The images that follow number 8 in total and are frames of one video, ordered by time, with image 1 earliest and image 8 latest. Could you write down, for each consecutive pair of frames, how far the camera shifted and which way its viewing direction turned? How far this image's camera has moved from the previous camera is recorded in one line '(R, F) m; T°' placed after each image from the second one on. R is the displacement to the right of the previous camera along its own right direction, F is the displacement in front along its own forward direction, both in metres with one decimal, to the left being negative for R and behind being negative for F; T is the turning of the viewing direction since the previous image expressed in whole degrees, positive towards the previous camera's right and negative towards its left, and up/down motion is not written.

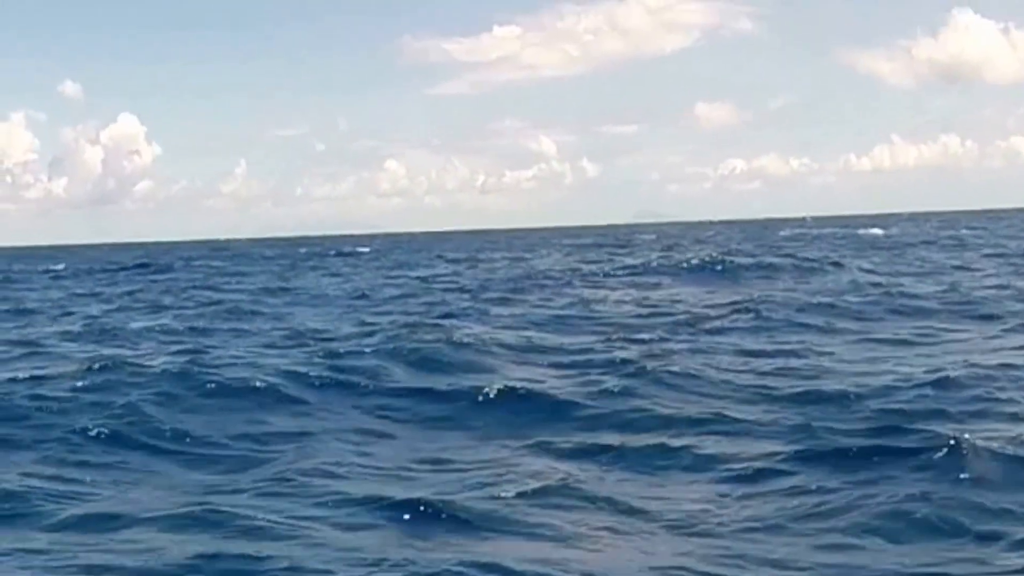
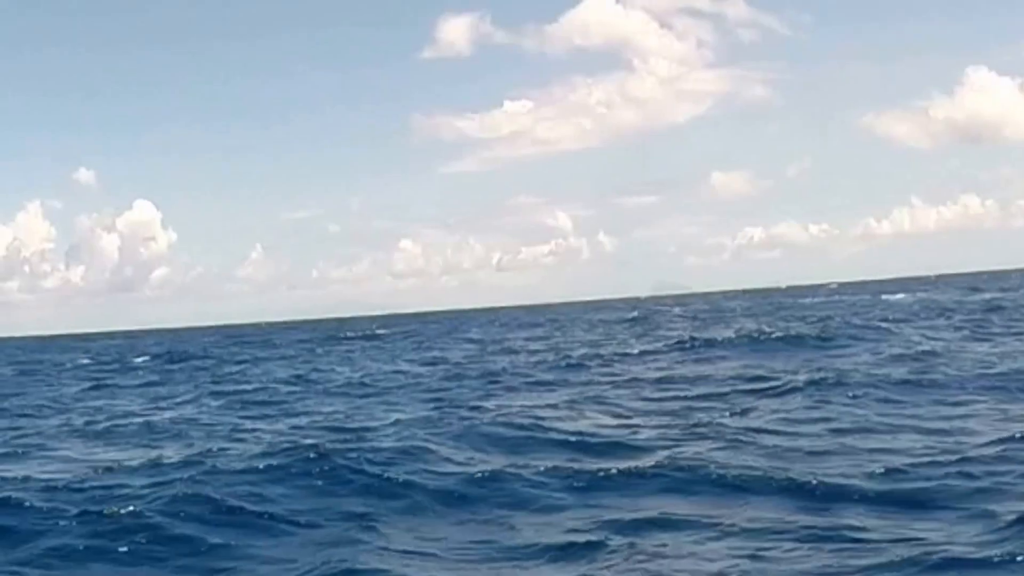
(-2.8, +5.8) m; -1°
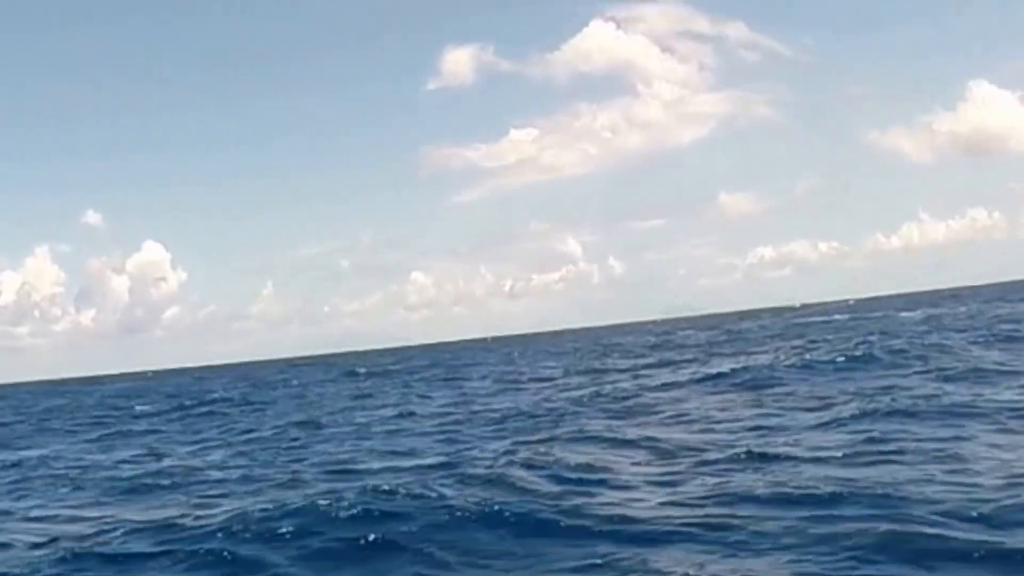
(-3.9, +1.8) m; 0°
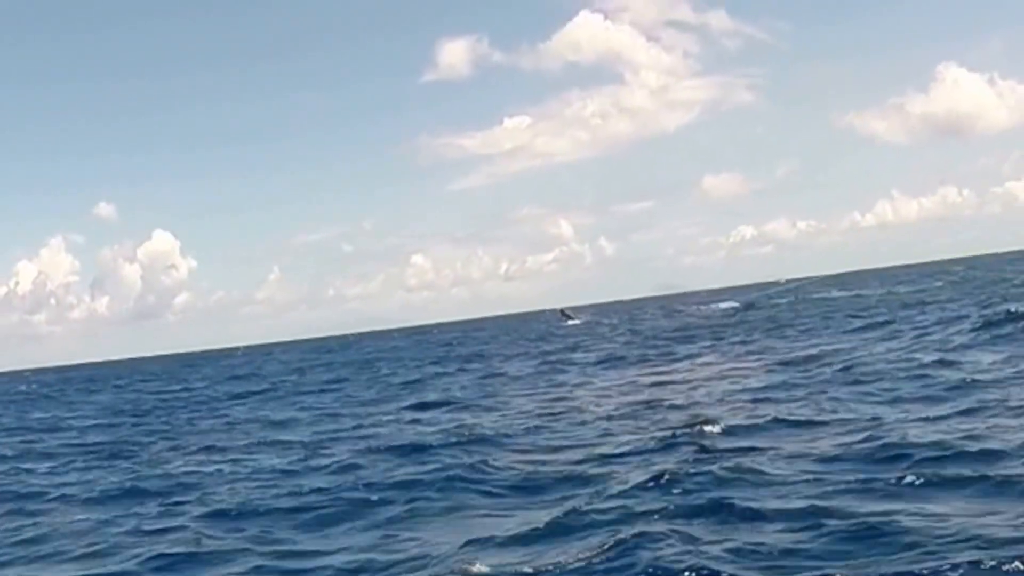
(-10.2, -16.9) m; +2°
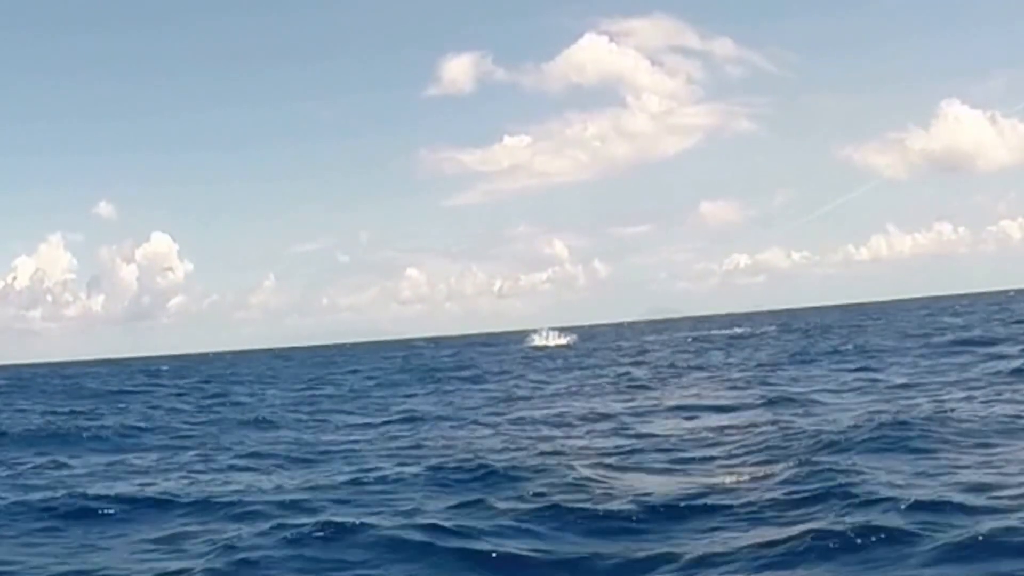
(-0.8, -0.6) m; 0°
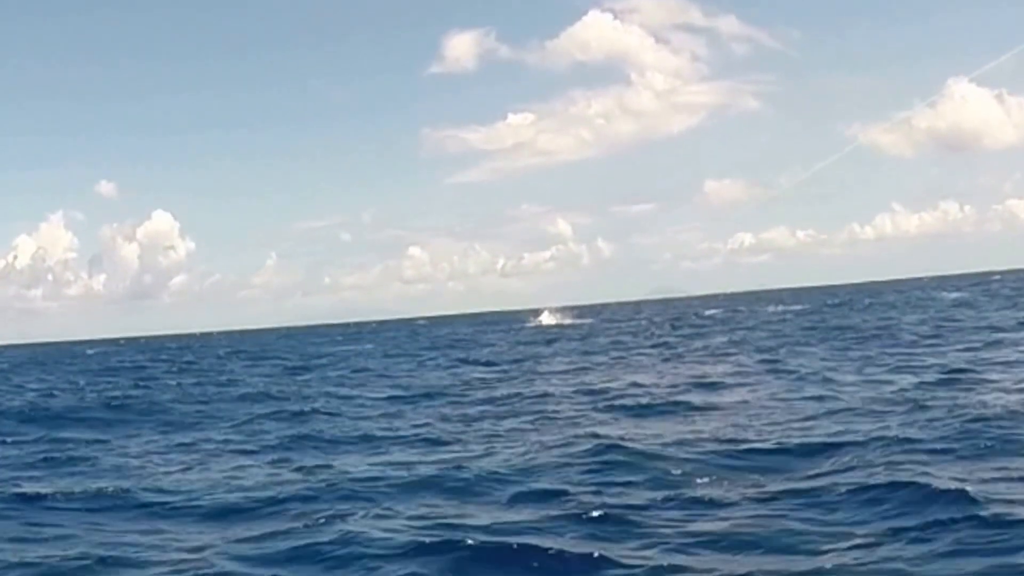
(+0.1, +0.9) m; 0°
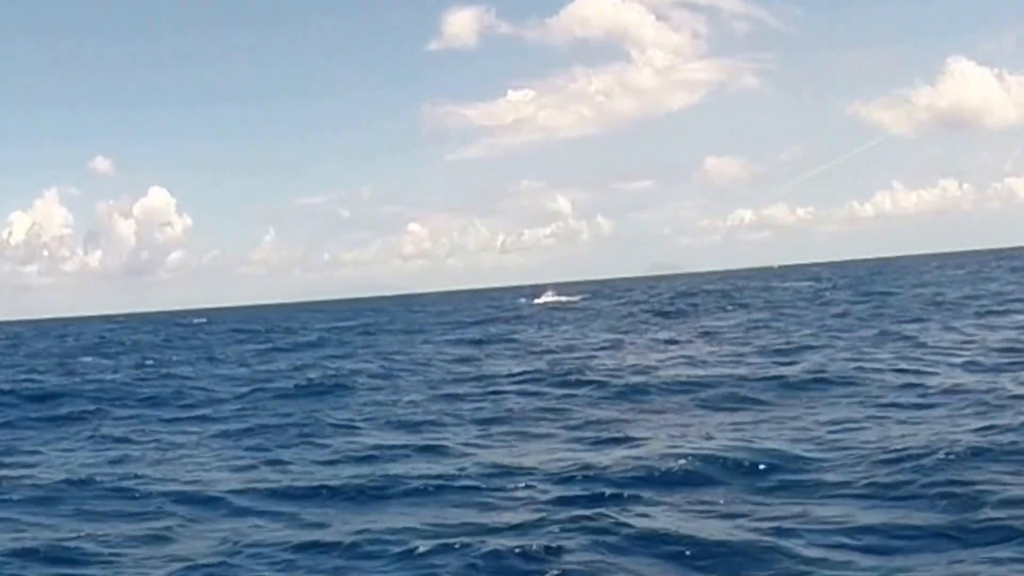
(+0.2, +0.8) m; 0°
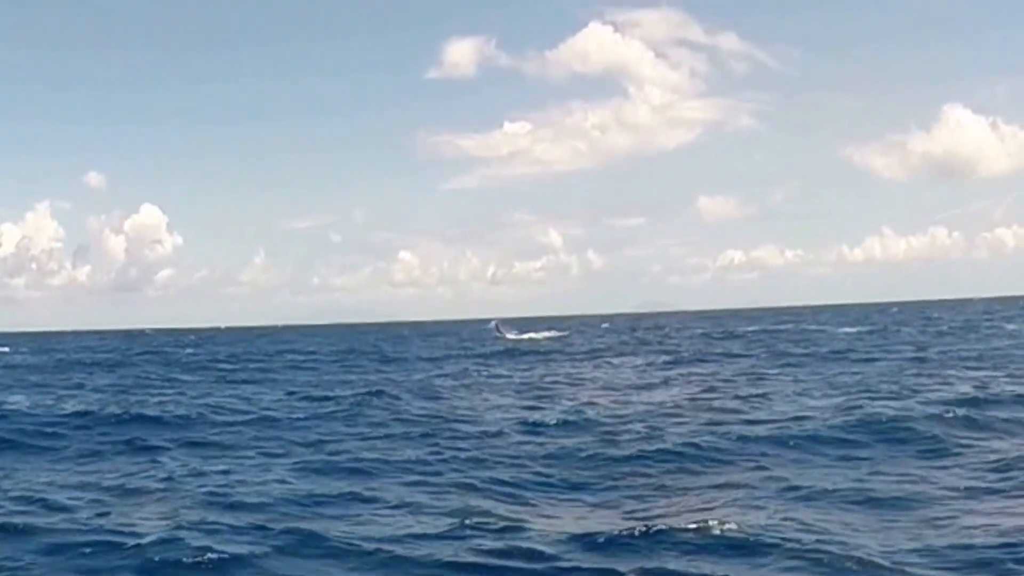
(-0.2, +0.5) m; +1°
